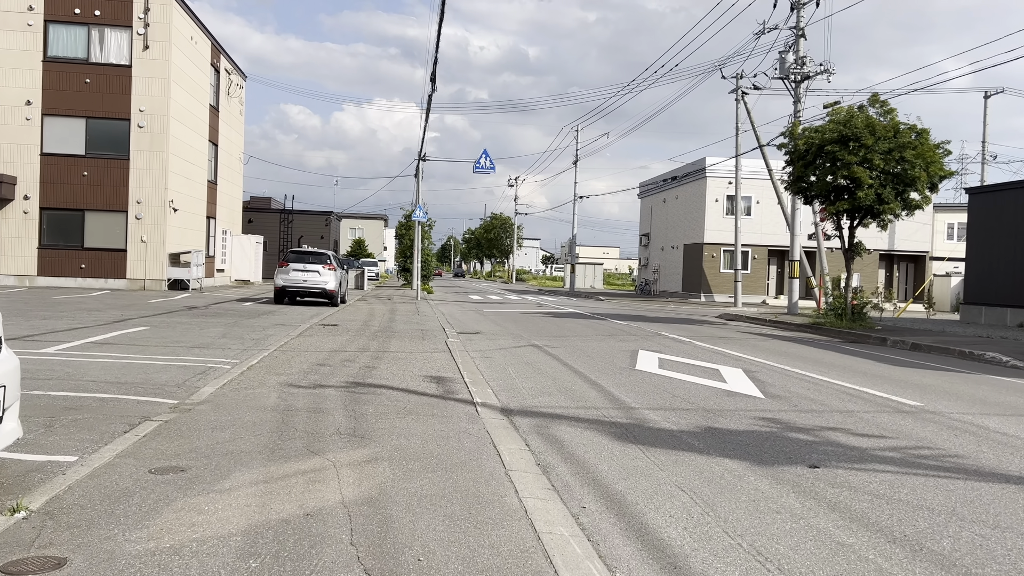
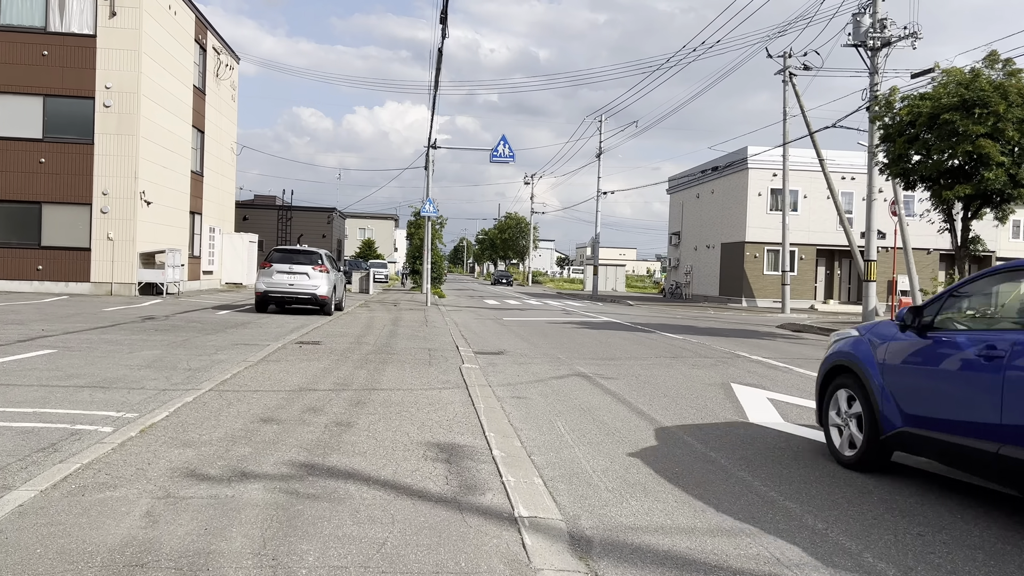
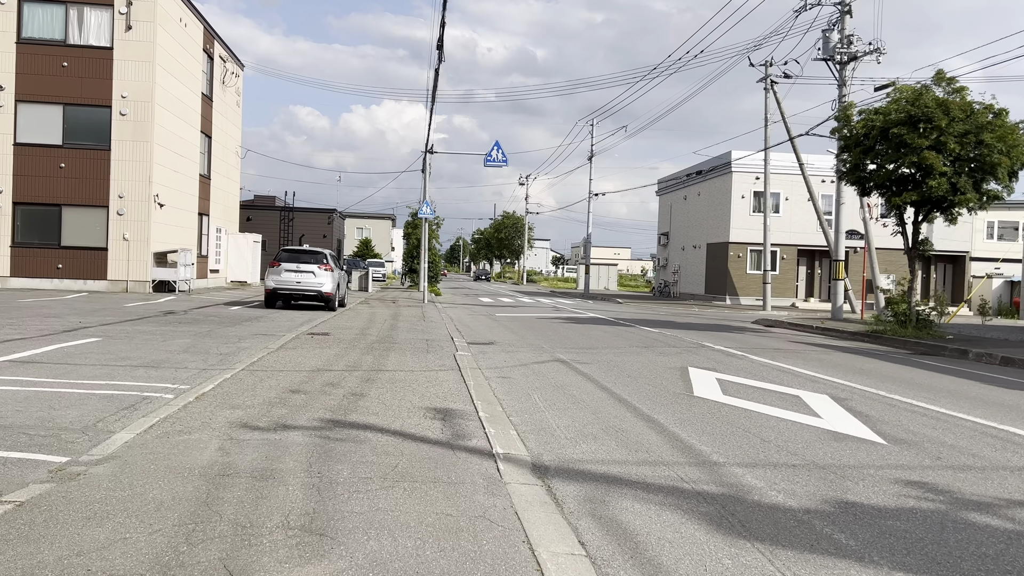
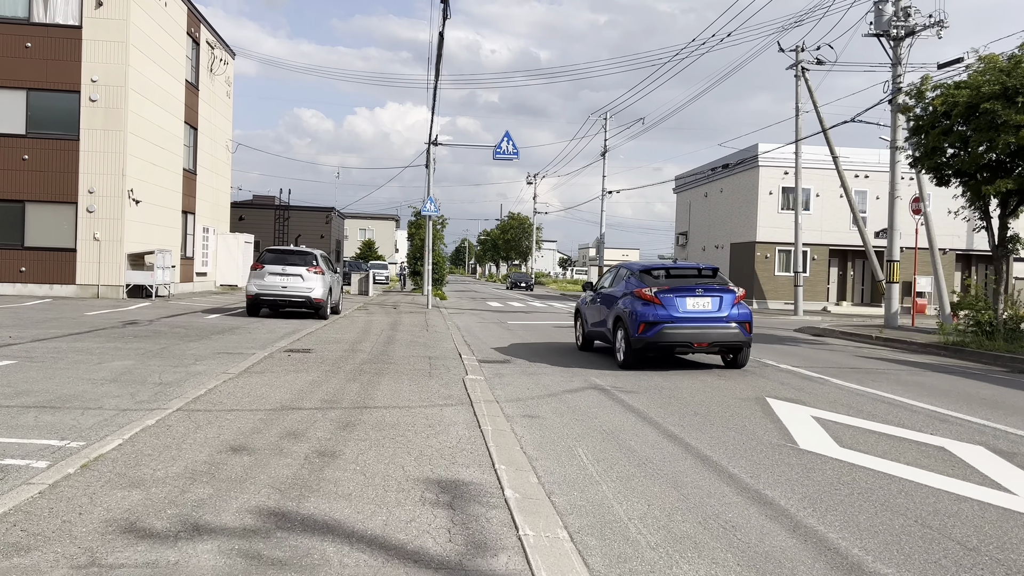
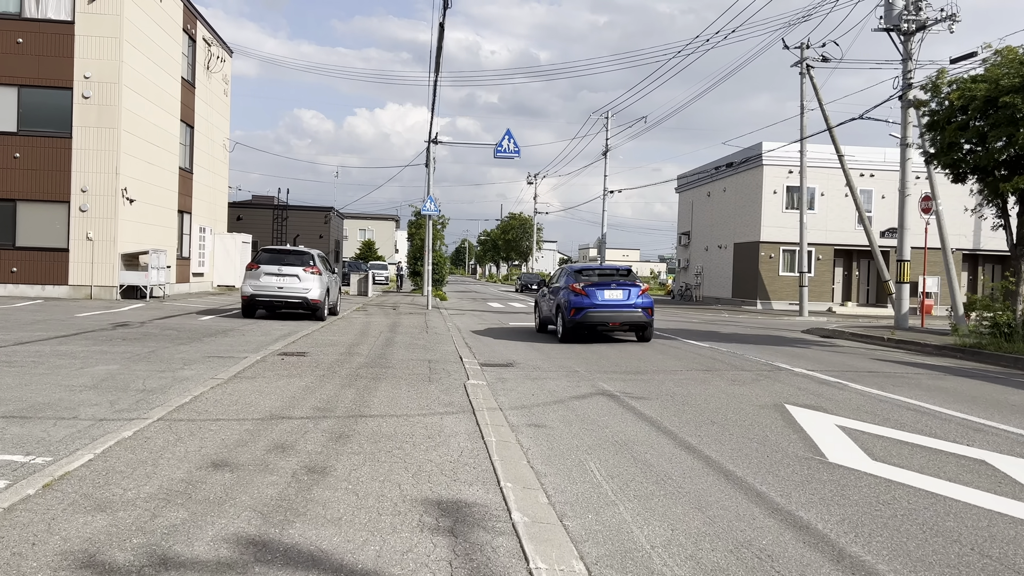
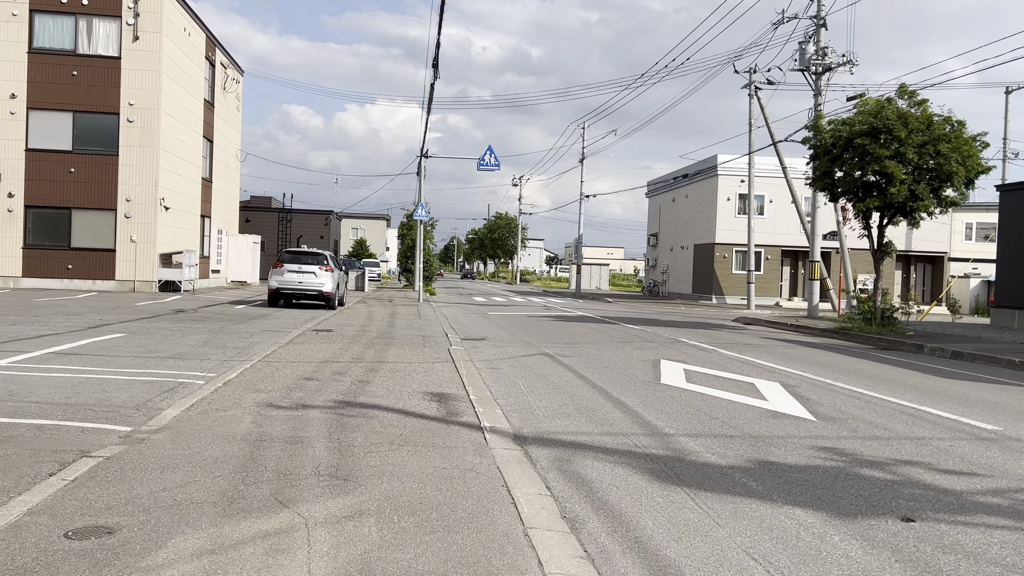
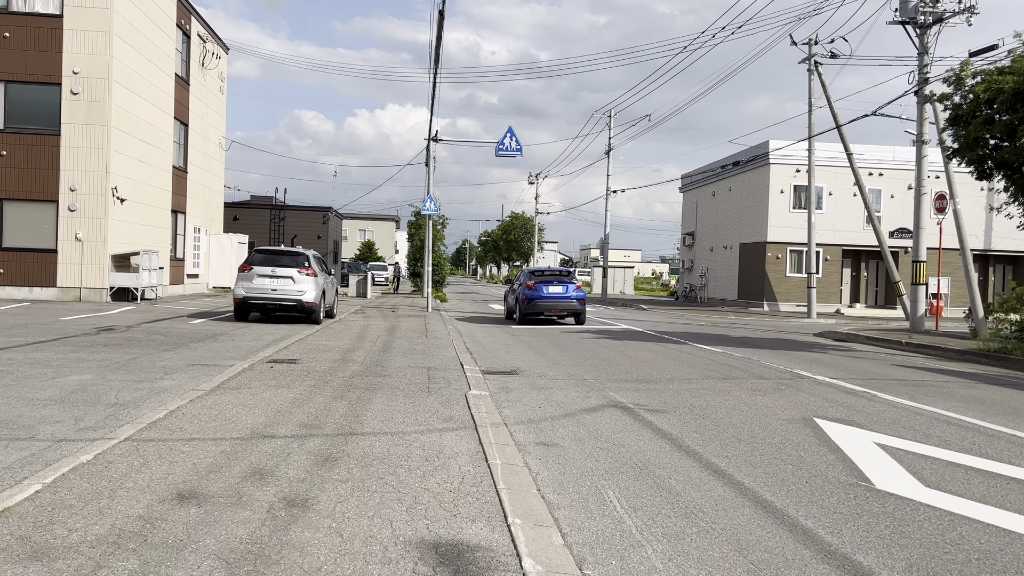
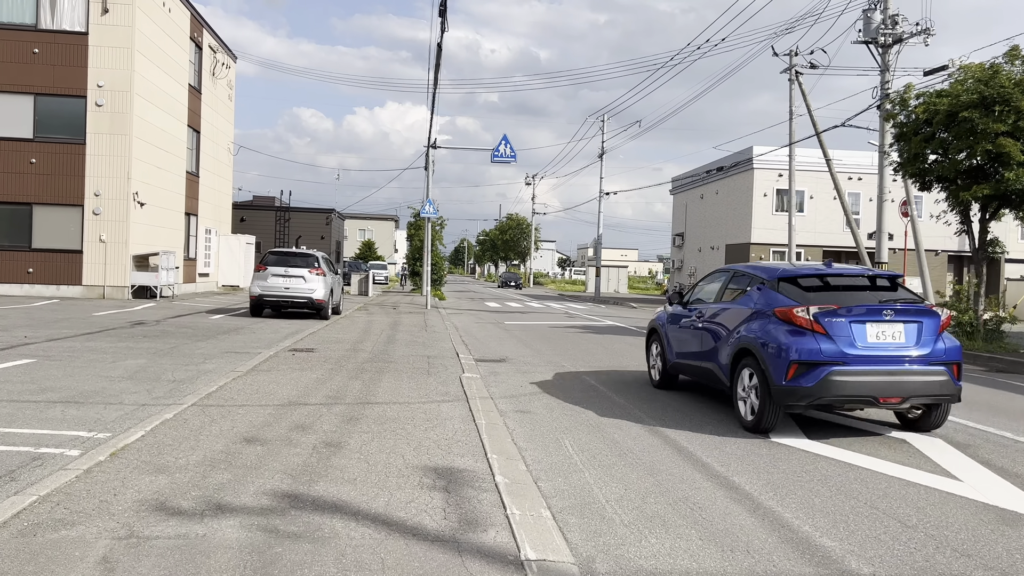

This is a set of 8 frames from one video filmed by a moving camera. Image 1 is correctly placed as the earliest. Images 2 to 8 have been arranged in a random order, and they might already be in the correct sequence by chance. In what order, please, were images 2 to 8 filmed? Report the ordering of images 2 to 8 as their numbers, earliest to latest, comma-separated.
6, 3, 2, 8, 4, 5, 7
